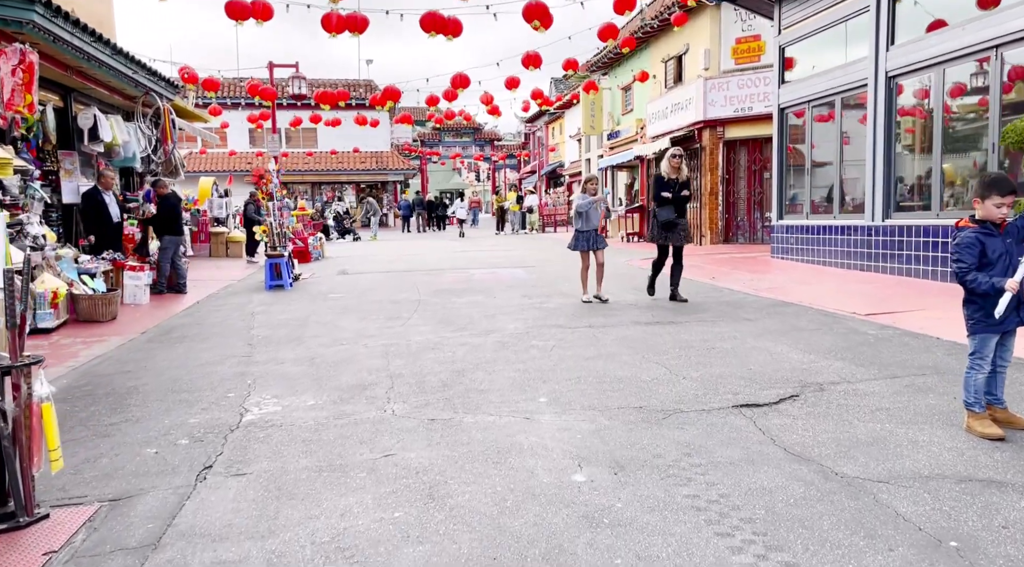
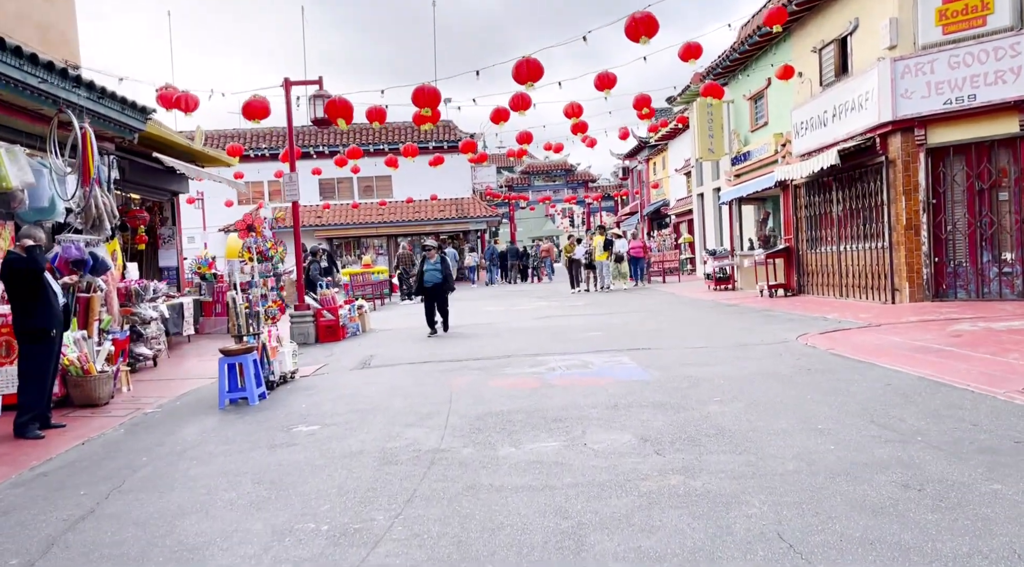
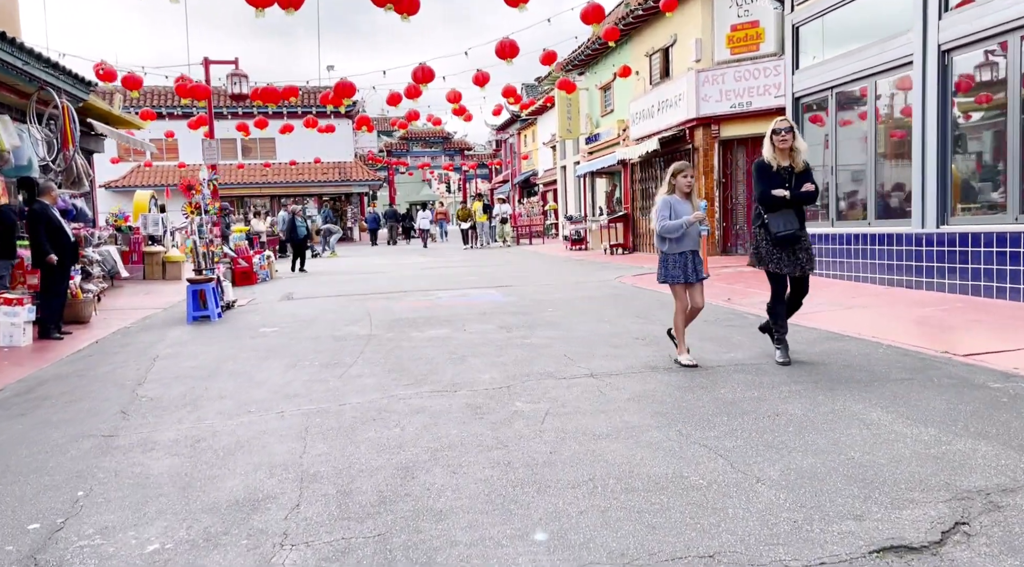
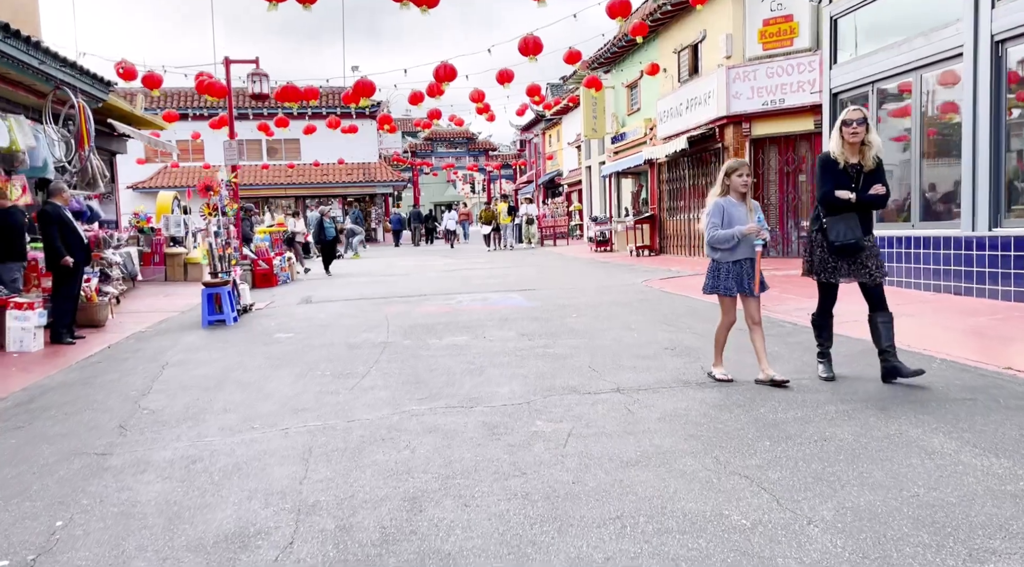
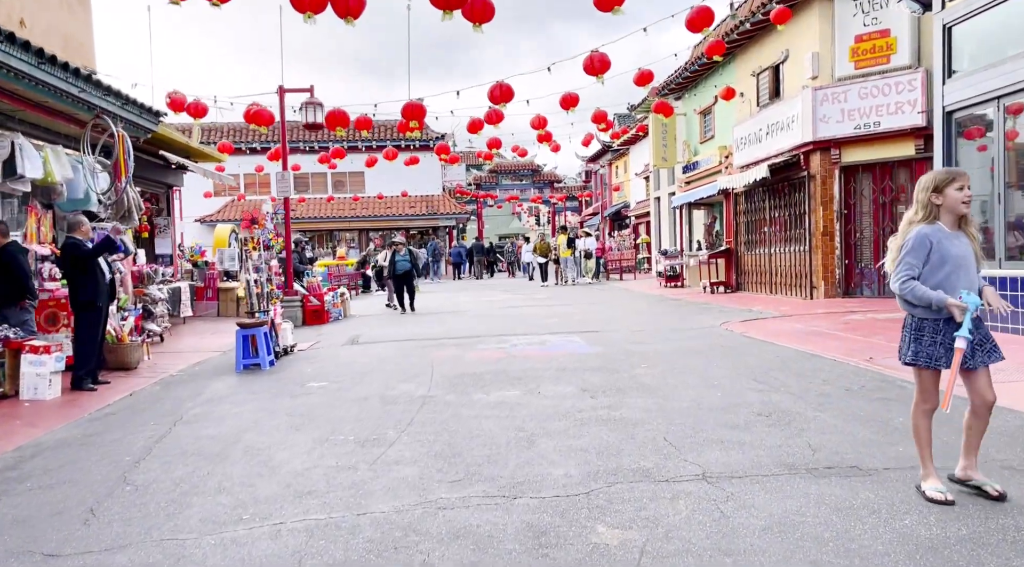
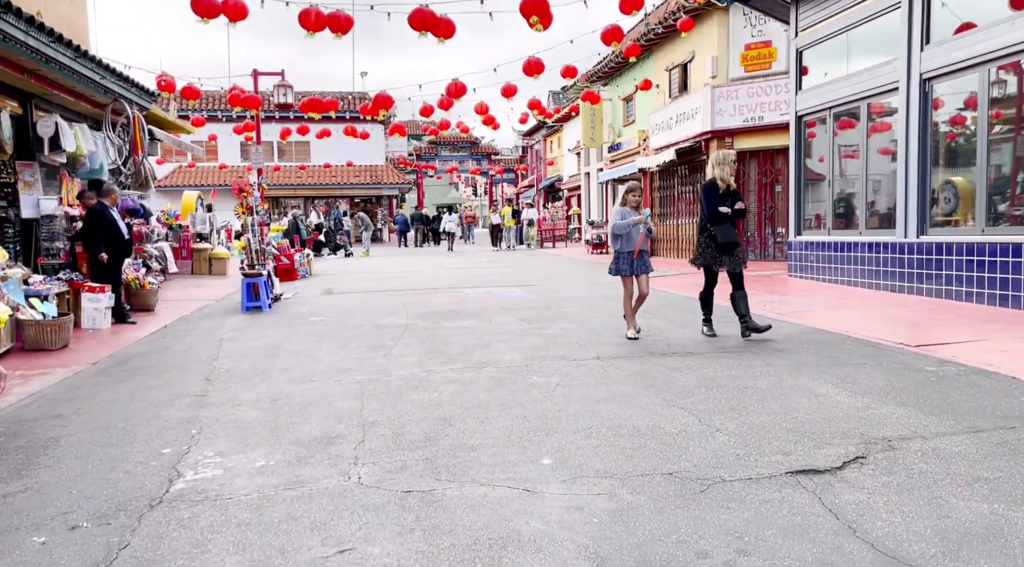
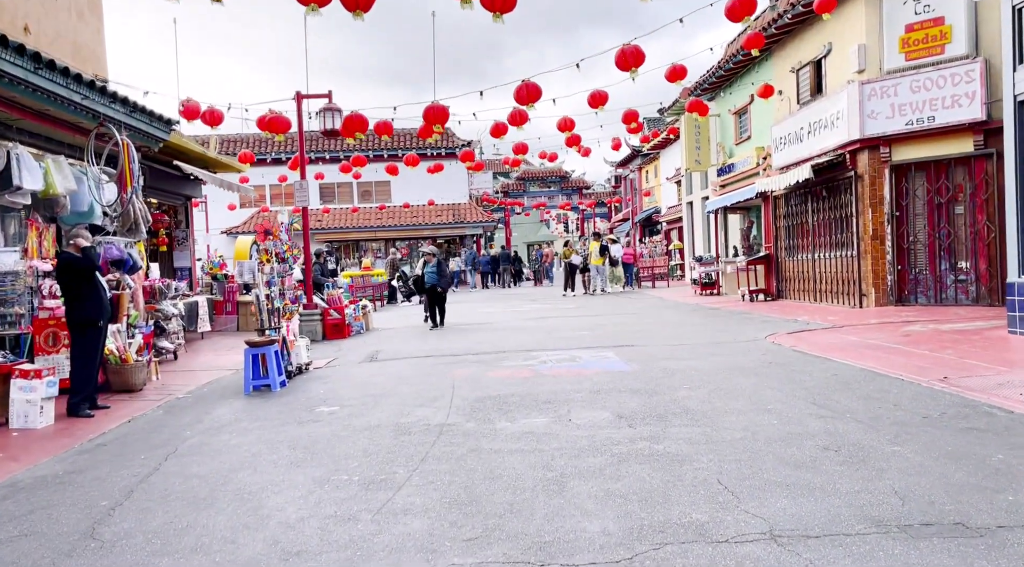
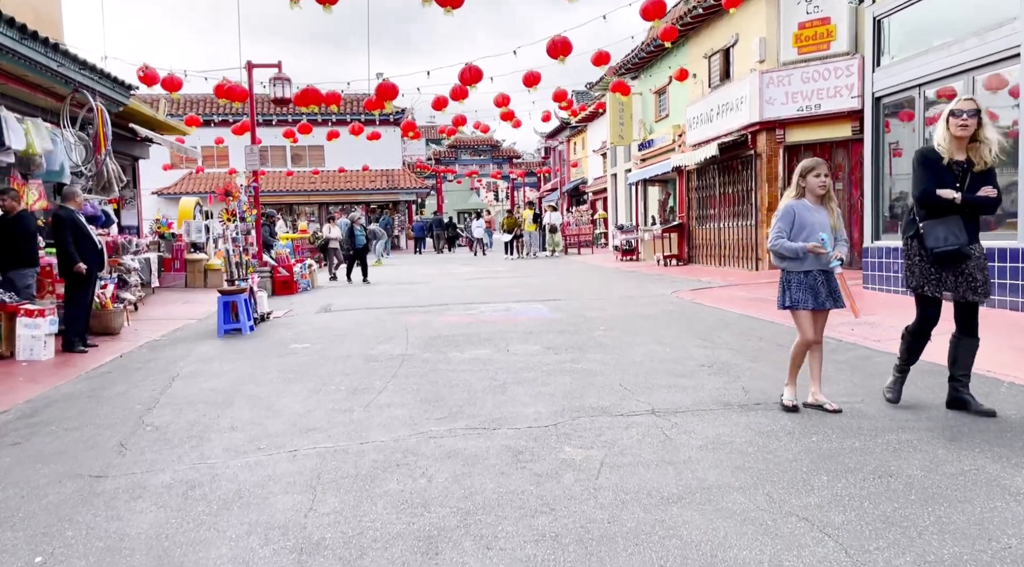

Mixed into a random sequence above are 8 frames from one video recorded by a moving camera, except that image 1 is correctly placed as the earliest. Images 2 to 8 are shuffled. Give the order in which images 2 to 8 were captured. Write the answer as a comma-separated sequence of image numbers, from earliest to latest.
6, 3, 4, 8, 5, 7, 2
